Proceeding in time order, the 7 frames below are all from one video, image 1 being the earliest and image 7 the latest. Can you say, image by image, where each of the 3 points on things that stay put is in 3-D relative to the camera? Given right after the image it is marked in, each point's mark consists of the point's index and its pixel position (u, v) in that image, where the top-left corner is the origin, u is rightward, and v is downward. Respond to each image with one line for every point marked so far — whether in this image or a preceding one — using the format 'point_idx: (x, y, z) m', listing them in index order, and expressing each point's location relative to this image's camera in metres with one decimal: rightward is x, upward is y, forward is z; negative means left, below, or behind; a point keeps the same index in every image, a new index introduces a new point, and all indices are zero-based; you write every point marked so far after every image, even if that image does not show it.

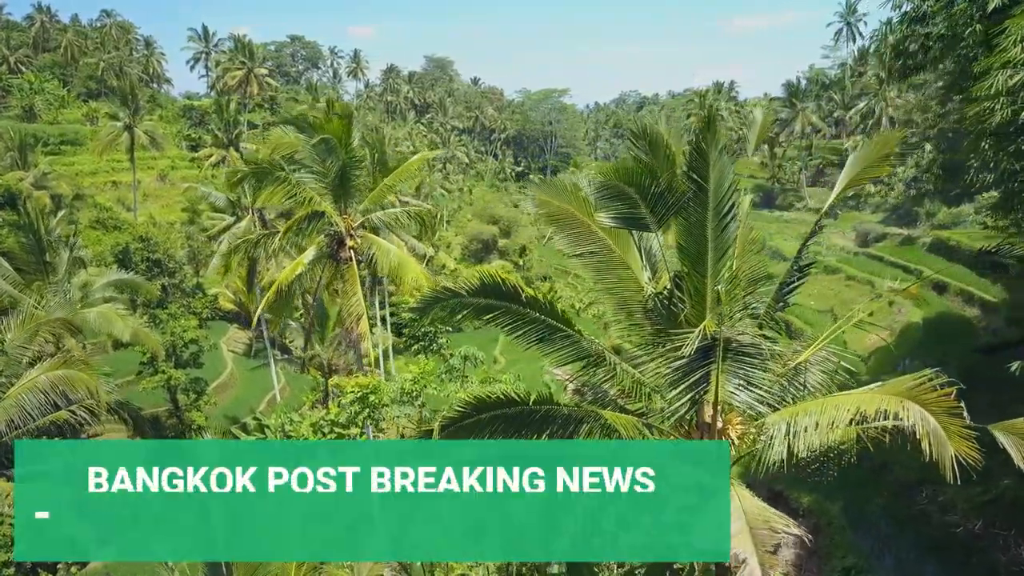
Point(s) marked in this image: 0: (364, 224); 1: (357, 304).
0: (-2.7, +1.2, +14.5) m
1: (-2.7, -0.2, +13.7) m
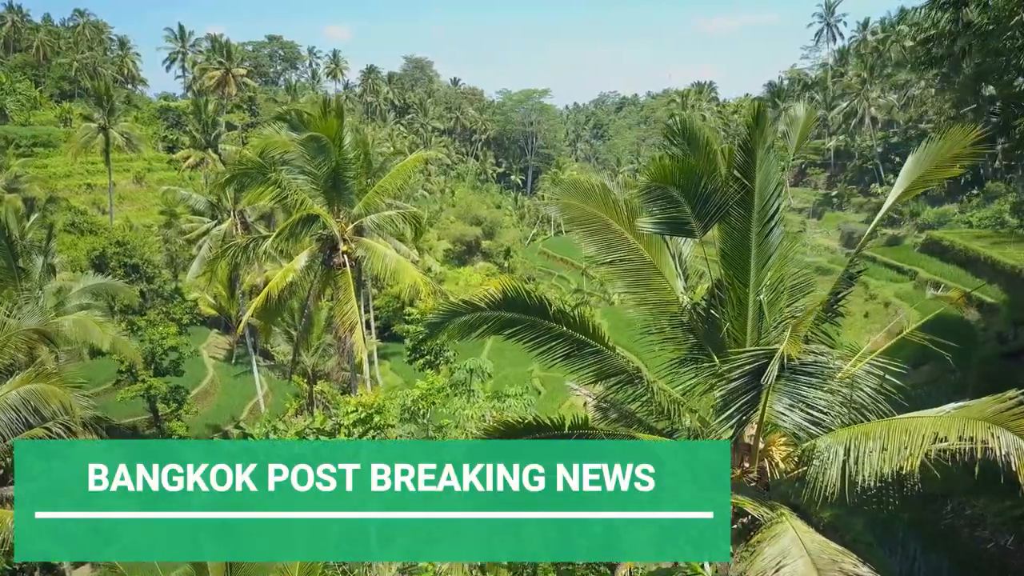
0: (-2.8, +1.1, +13.9) m
1: (-2.8, -0.4, +13.1) m
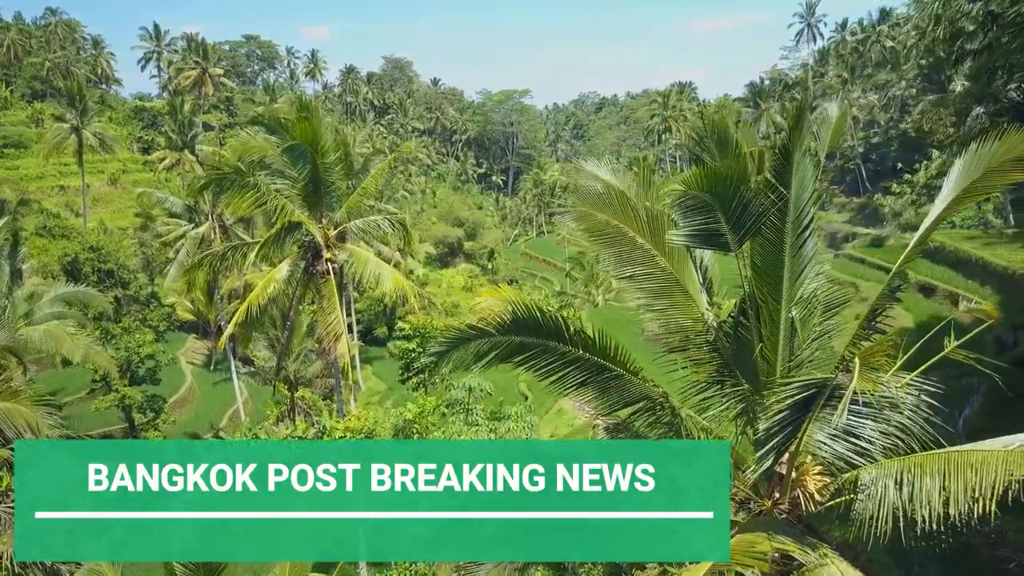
0: (-2.9, +0.9, +13.3) m
1: (-2.9, -0.5, +12.6) m
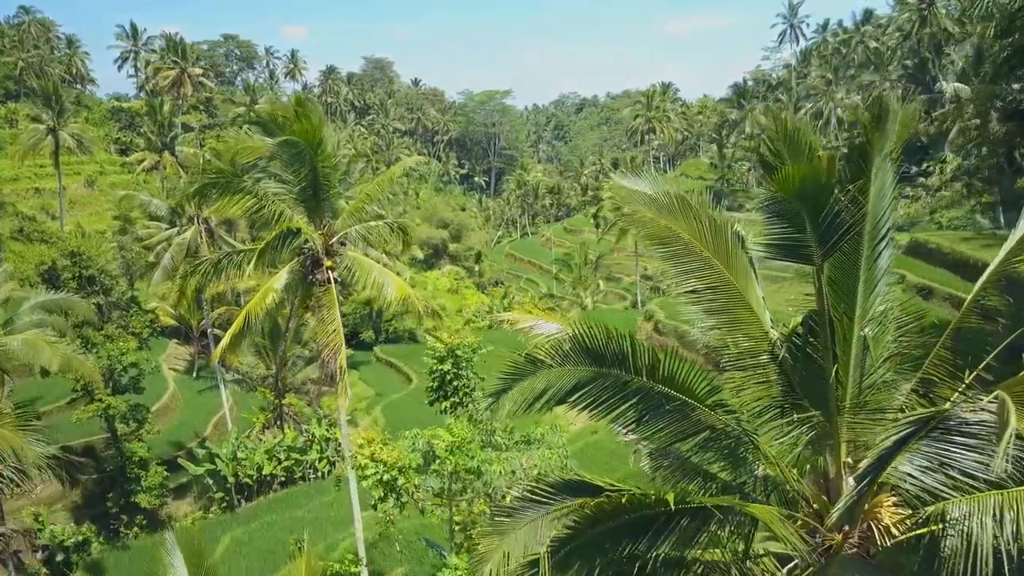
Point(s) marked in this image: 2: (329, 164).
0: (-2.8, +0.8, +12.8) m
1: (-2.8, -0.6, +12.0) m
2: (-2.9, +2.0, +12.2) m
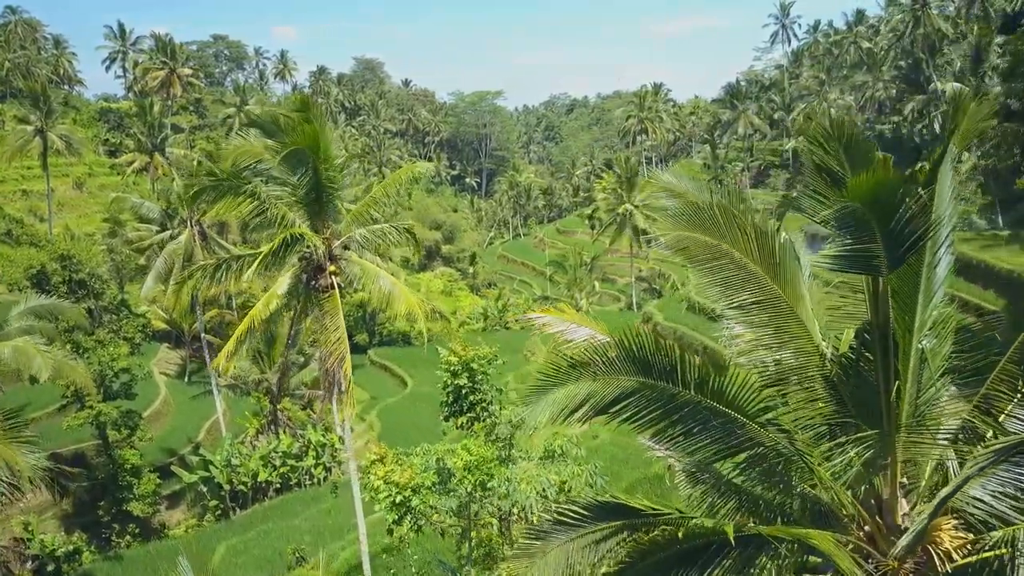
0: (-2.7, +0.7, +12.5) m
1: (-2.6, -0.7, +11.7) m
2: (-2.8, +1.9, +11.9) m
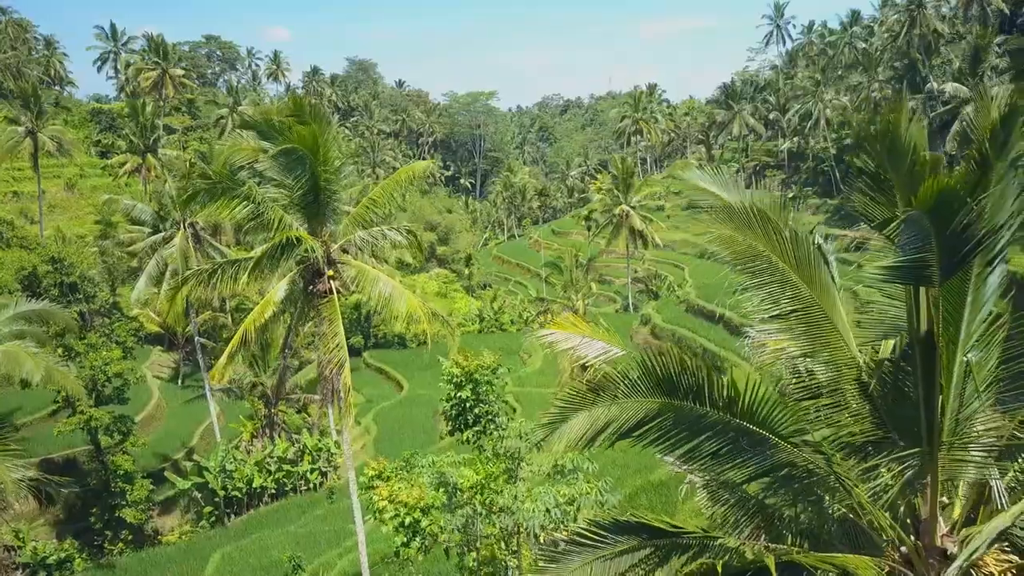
0: (-2.7, +0.6, +12.2) m
1: (-2.6, -0.8, +11.4) m
2: (-2.8, +1.8, +11.6) m
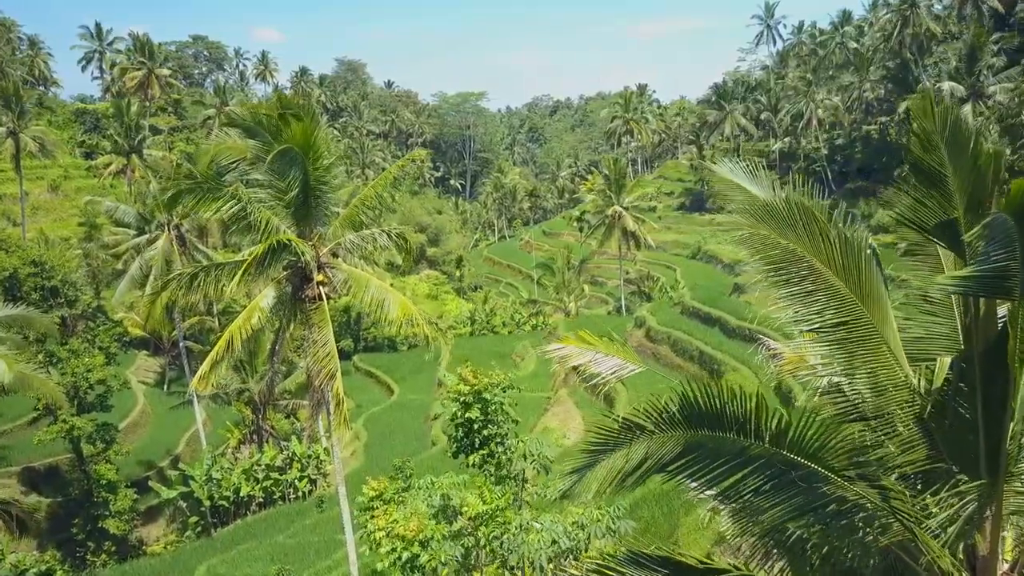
0: (-2.7, +0.6, +11.7) m
1: (-2.6, -0.9, +10.9) m
2: (-2.8, +1.7, +11.1) m
